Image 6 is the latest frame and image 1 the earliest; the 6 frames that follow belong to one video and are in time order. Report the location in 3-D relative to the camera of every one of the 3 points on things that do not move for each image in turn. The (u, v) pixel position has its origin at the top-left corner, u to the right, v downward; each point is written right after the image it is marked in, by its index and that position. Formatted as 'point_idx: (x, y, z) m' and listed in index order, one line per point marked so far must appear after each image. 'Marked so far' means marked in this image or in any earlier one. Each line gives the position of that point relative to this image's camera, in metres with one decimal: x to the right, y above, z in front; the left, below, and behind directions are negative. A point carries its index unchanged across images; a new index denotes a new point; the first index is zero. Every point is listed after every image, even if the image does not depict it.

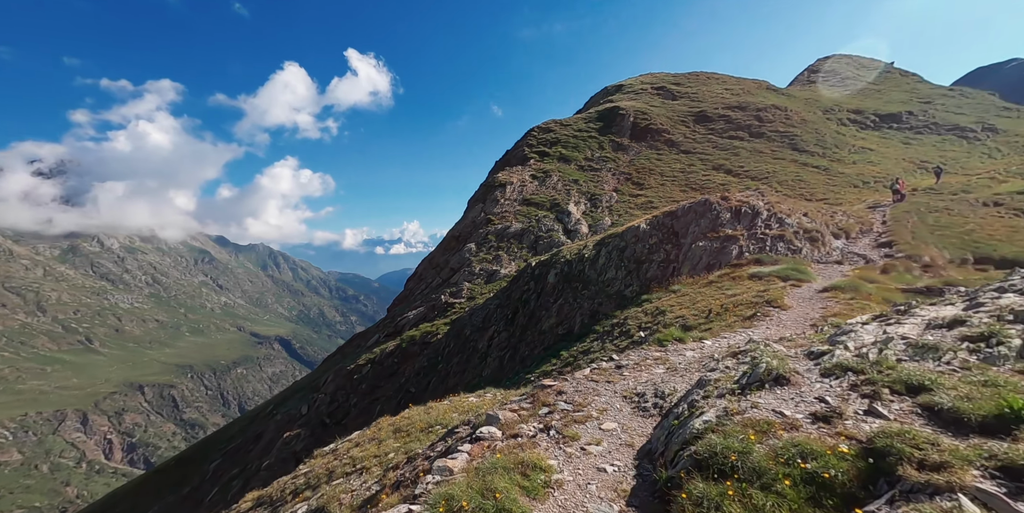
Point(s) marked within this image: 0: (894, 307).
0: (+11.0, -1.4, +13.0) m
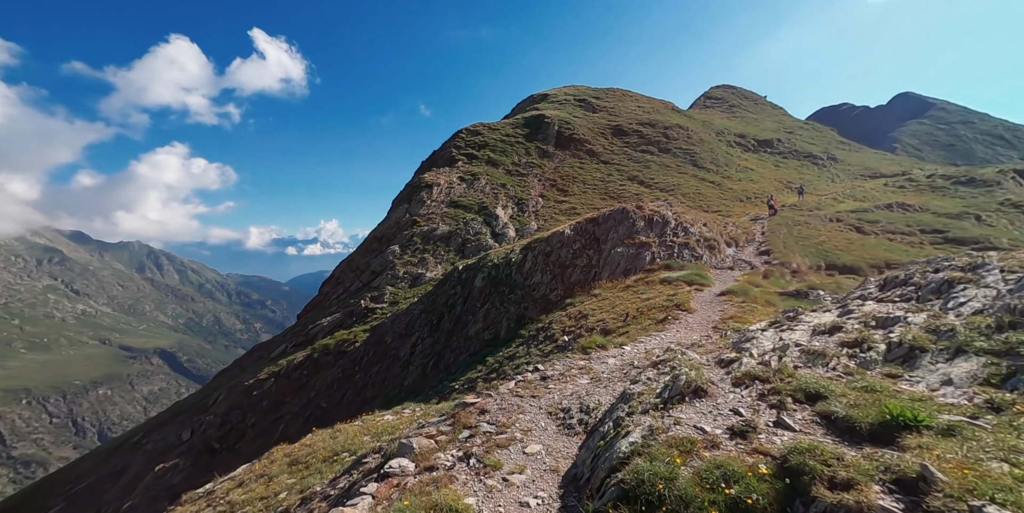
0: (+8.7, -1.8, +14.1) m
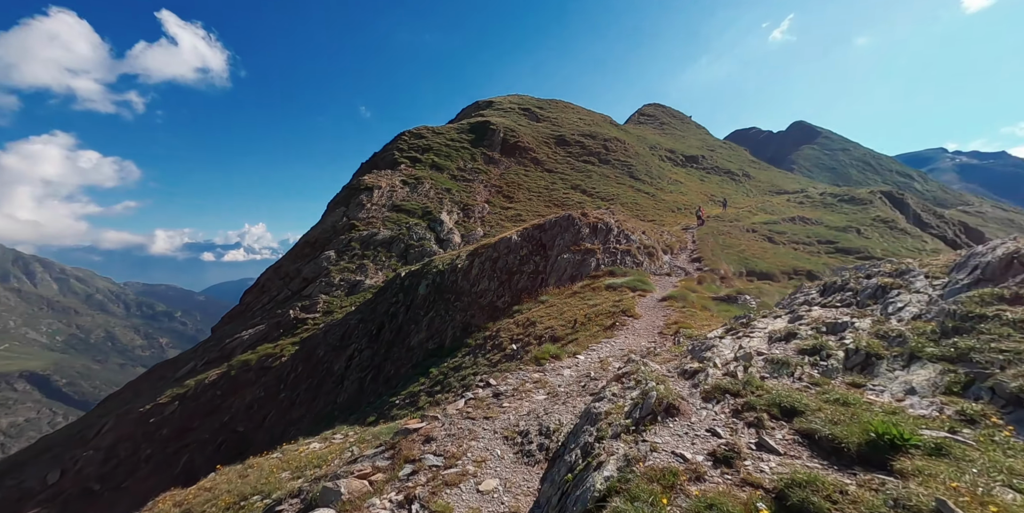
0: (+7.1, -2.0, +14.2) m
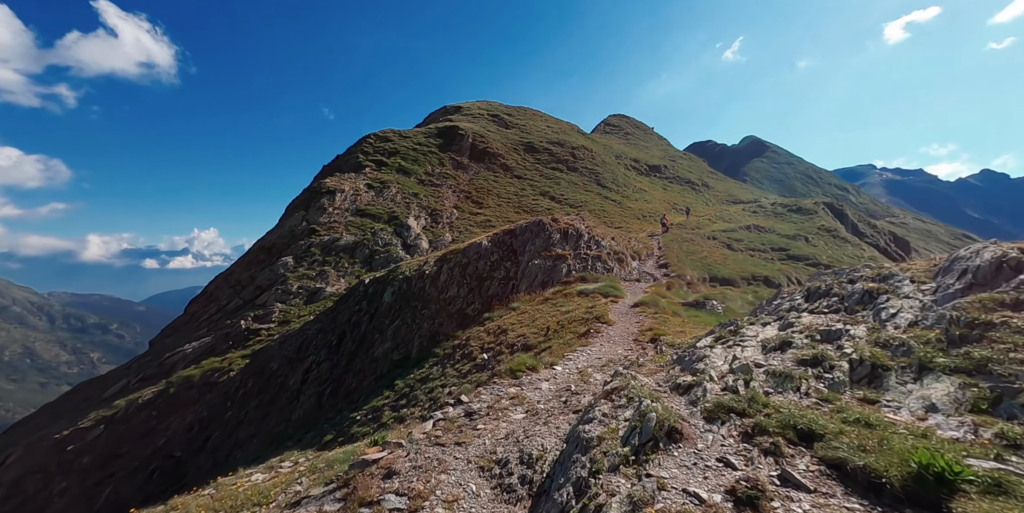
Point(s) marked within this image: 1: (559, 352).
0: (+6.3, -2.1, +13.7) m
1: (+2.0, -4.0, +19.1) m
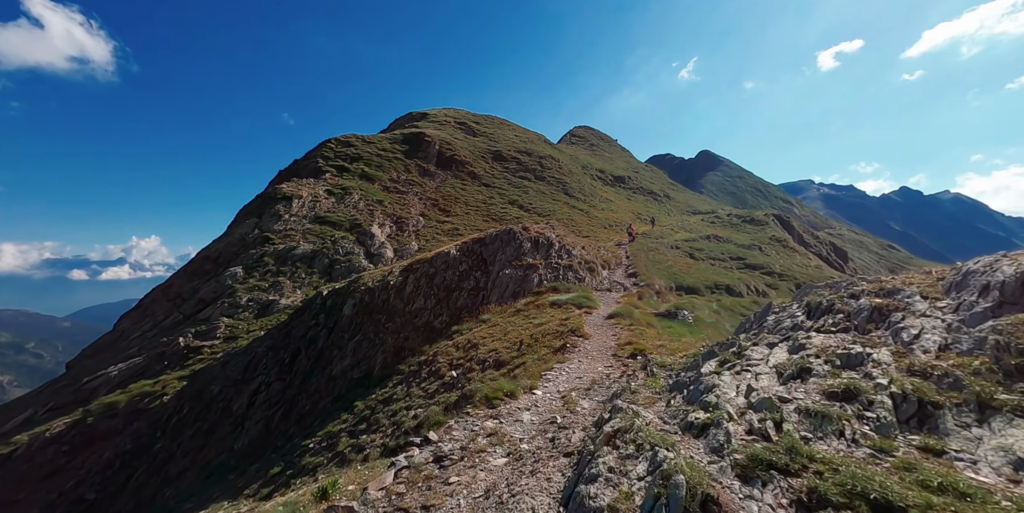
0: (+5.6, -2.5, +12.6) m
1: (+0.9, -4.5, +17.7) m
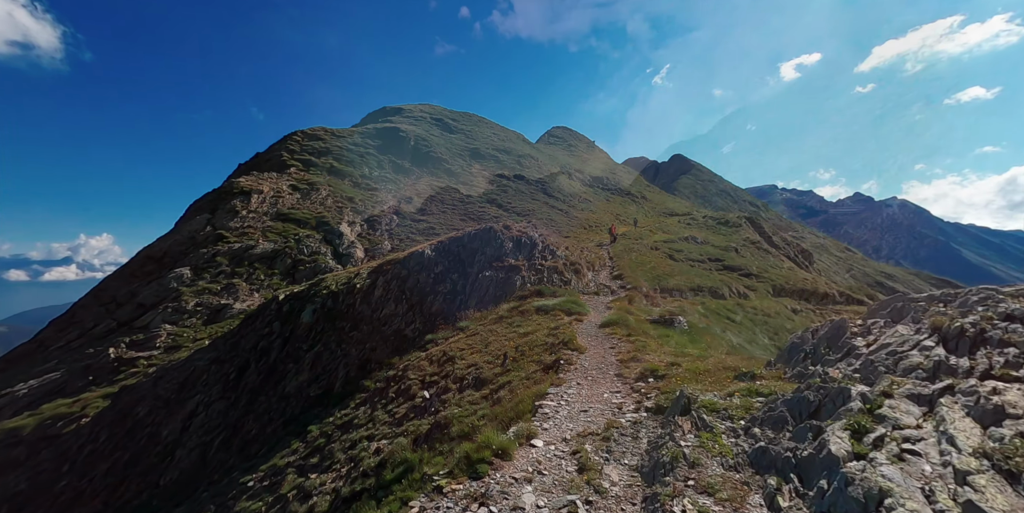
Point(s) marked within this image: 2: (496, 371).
0: (+5.4, -2.5, +9.3) m
1: (+0.5, -4.5, +14.1) m
2: (-0.7, -5.0, +19.8) m
